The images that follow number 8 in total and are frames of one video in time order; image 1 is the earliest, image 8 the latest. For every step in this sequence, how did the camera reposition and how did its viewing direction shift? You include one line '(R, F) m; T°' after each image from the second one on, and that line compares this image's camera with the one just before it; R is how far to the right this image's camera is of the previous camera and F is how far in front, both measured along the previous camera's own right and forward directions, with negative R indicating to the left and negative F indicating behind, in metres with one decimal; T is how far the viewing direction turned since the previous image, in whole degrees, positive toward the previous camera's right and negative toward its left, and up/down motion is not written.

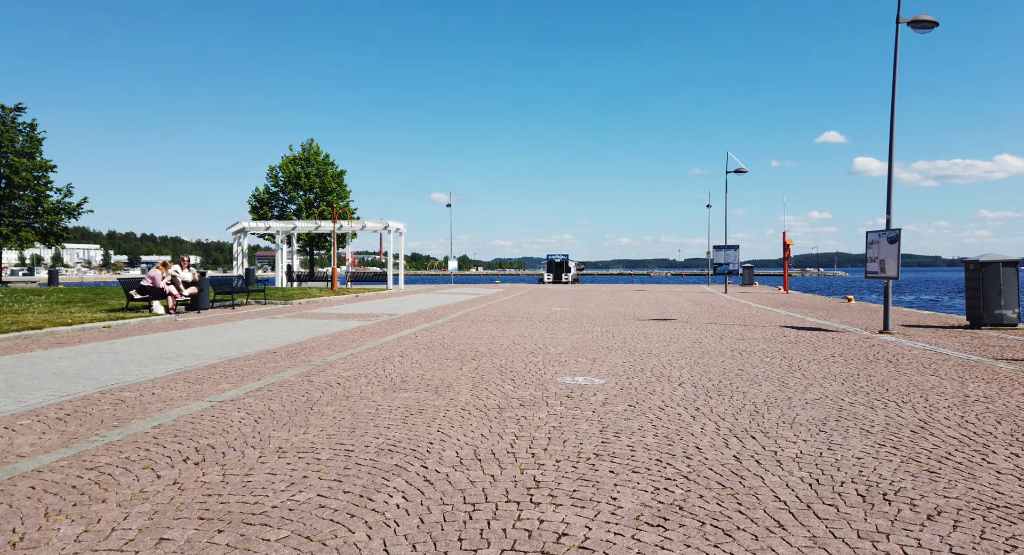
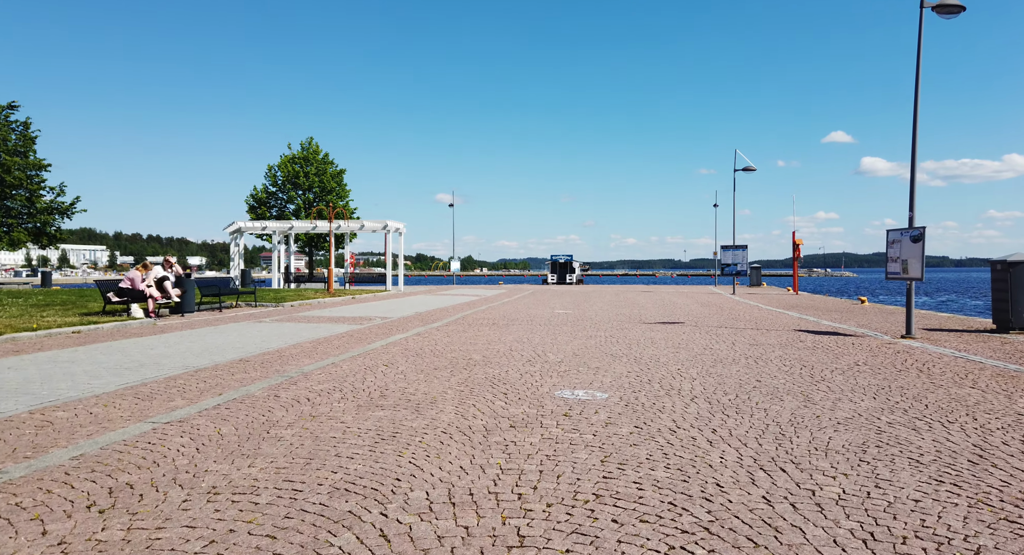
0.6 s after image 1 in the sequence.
(+0.1, +0.8) m; 0°
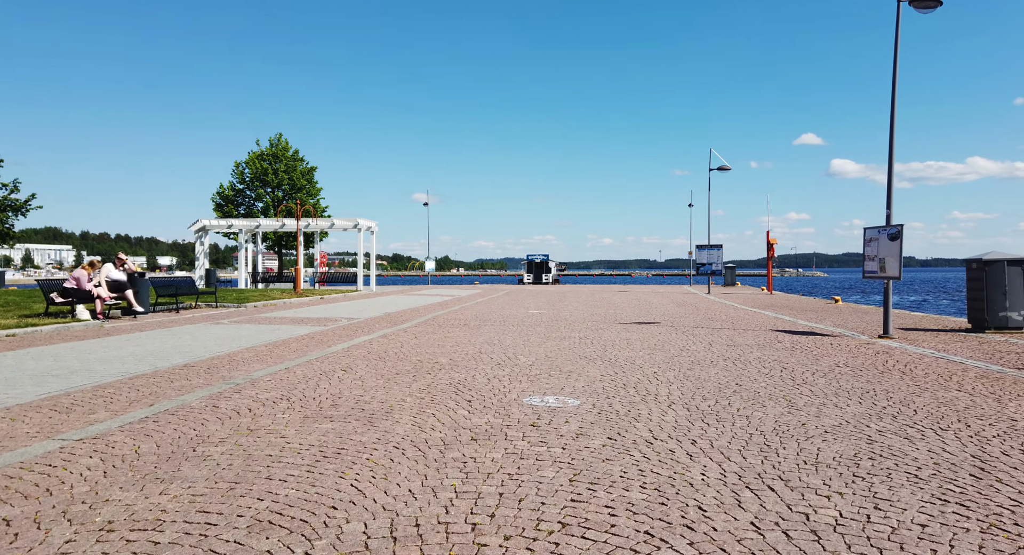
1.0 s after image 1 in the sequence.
(+0.1, +0.5) m; +2°
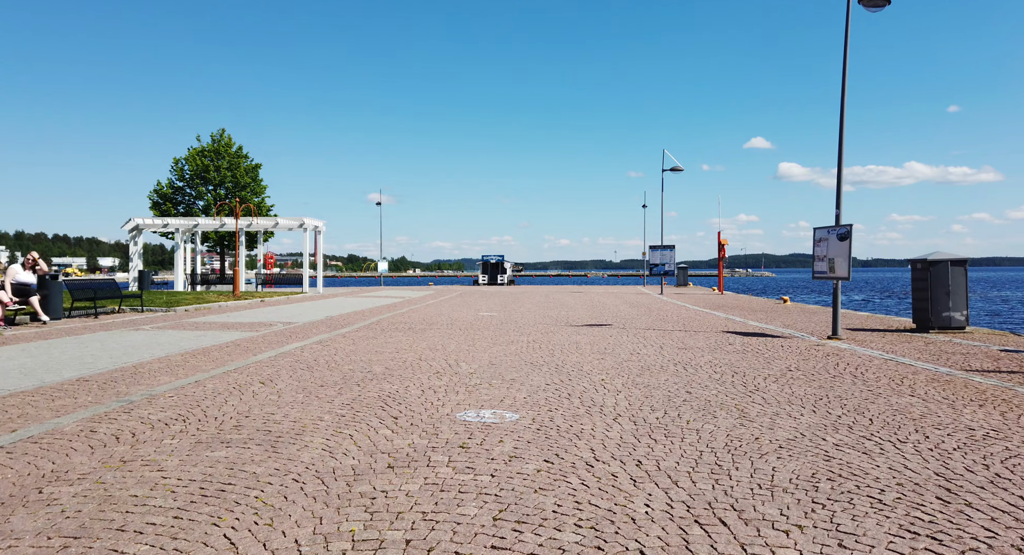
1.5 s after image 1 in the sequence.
(+0.2, +0.6) m; +4°
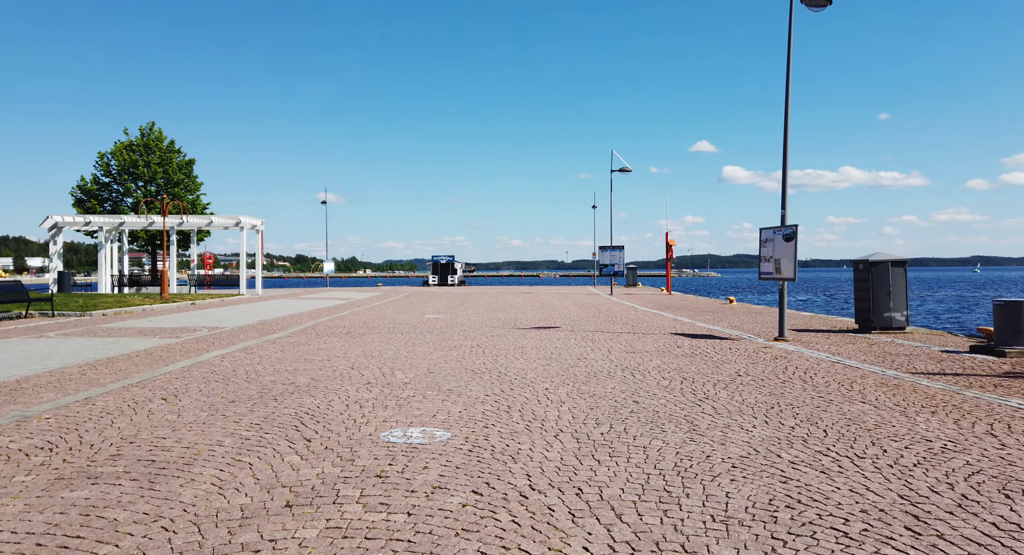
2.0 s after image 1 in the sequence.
(+0.2, +0.6) m; +4°
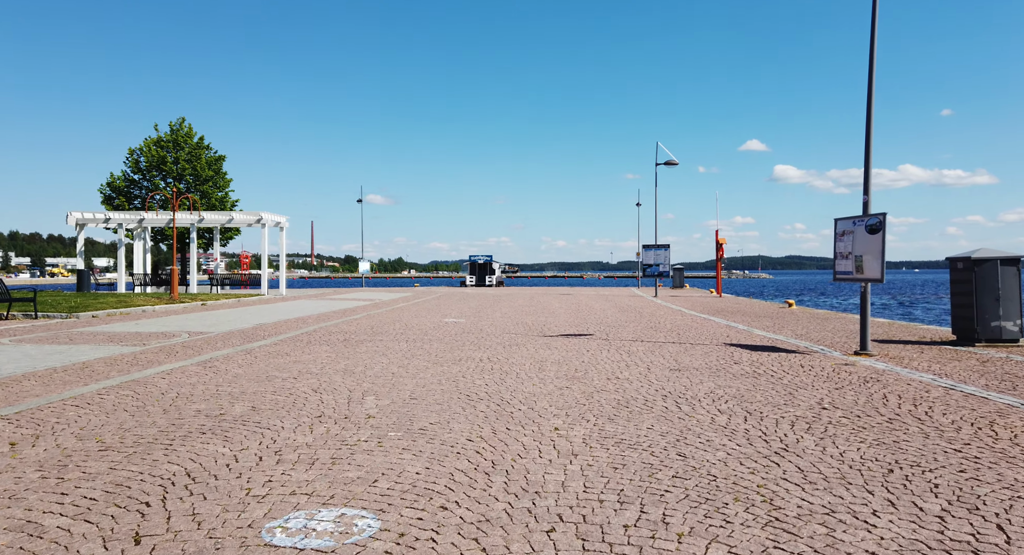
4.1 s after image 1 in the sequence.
(+0.4, +2.2) m; -4°
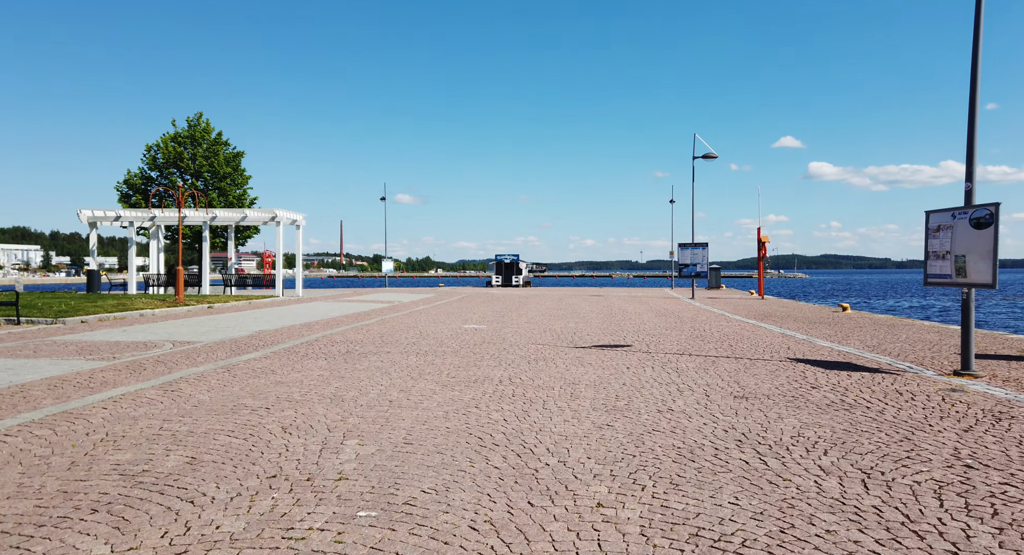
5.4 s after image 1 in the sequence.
(0.0, +1.8) m; -3°
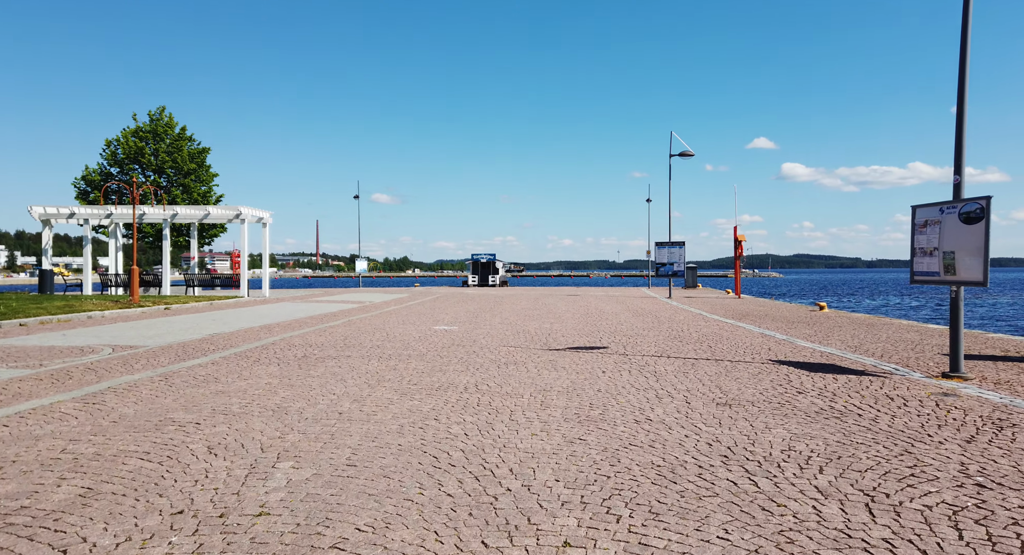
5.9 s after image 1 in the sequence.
(+0.2, +0.7) m; +2°
